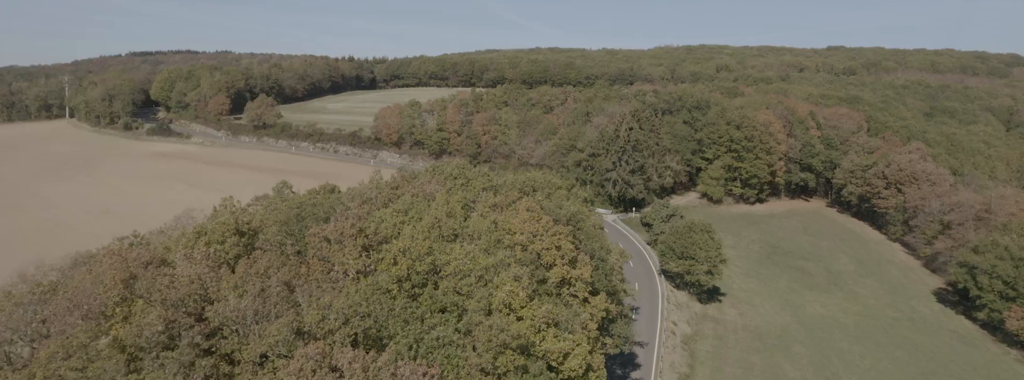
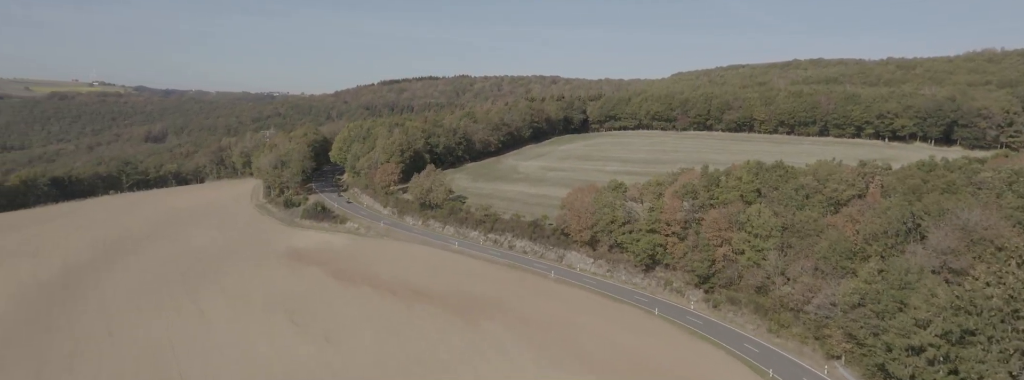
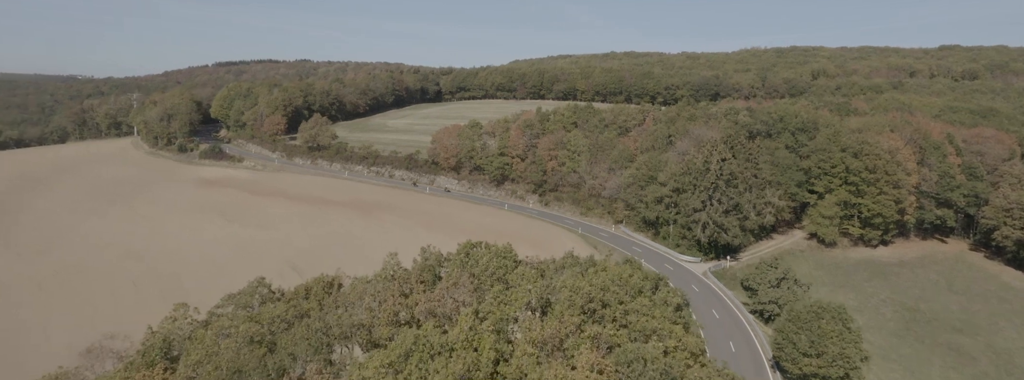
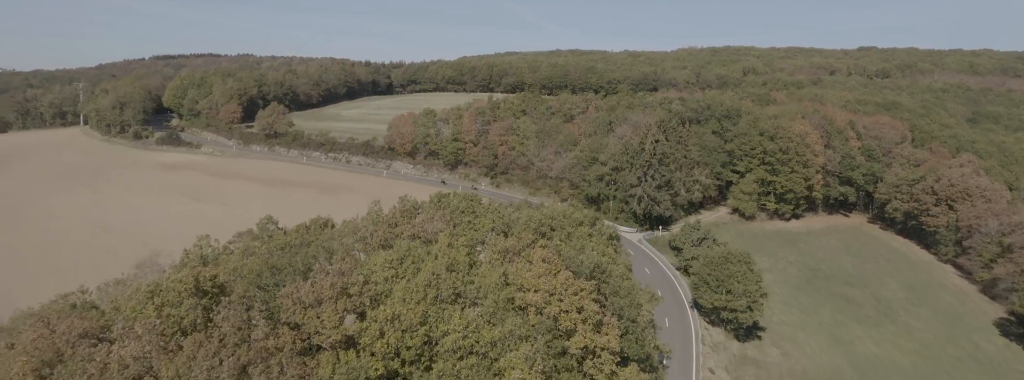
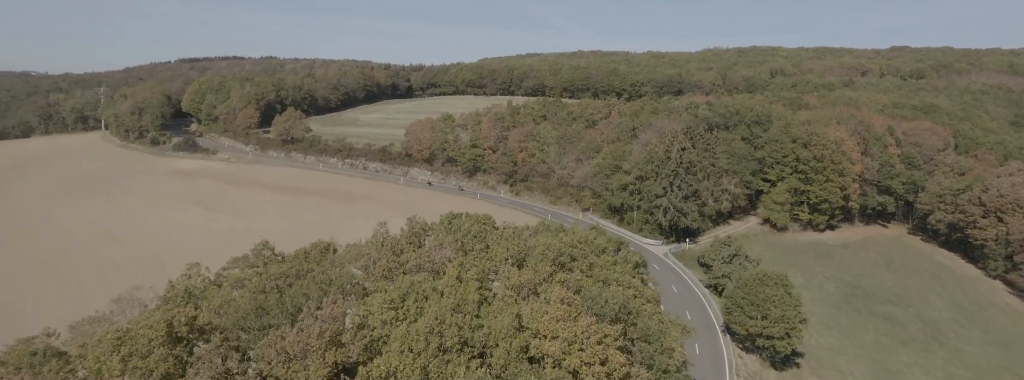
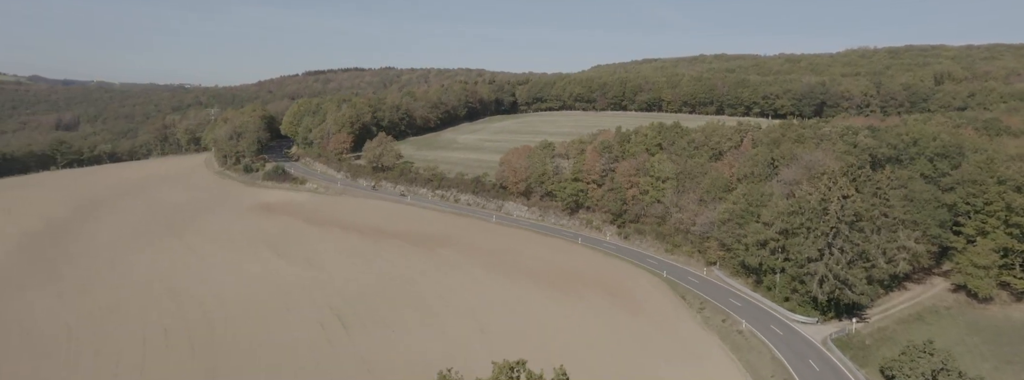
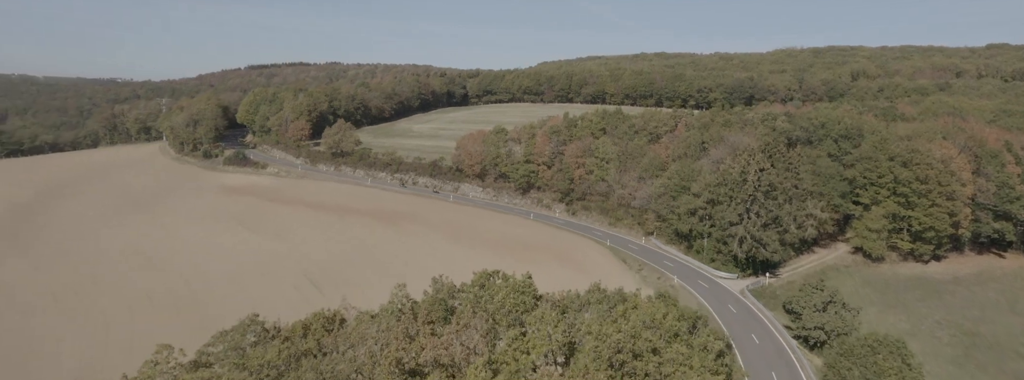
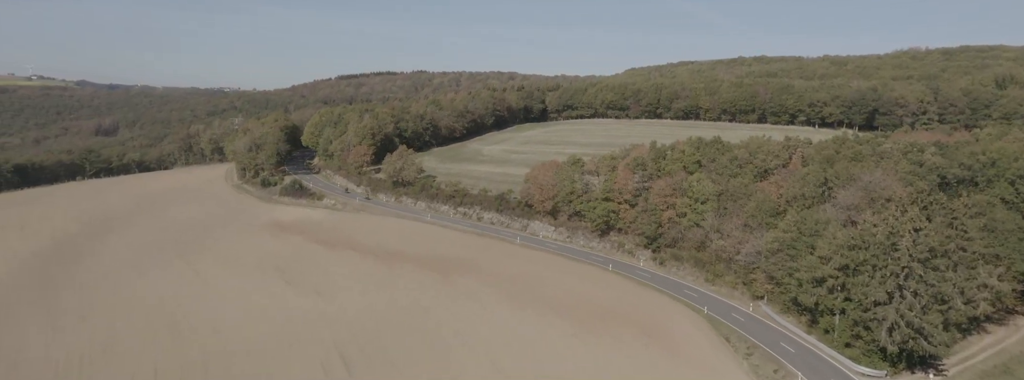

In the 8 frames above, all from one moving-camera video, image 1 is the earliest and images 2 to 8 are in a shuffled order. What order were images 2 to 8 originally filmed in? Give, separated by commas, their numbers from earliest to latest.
4, 5, 3, 7, 6, 8, 2
